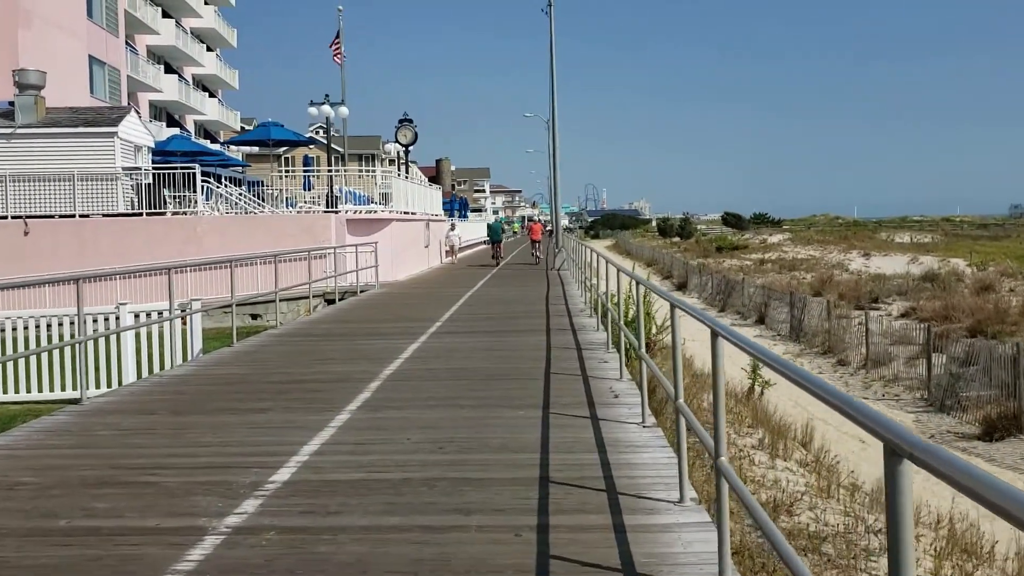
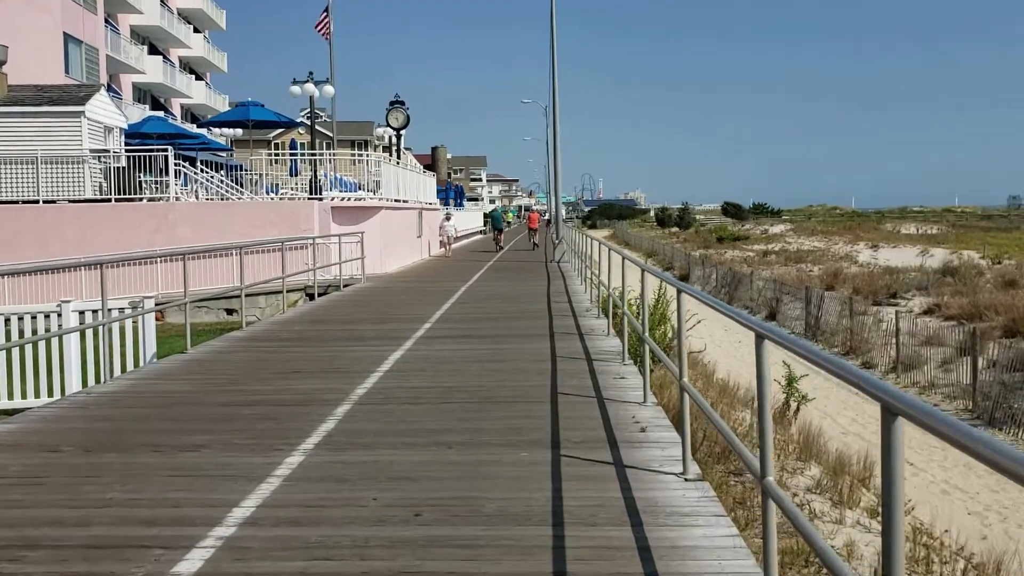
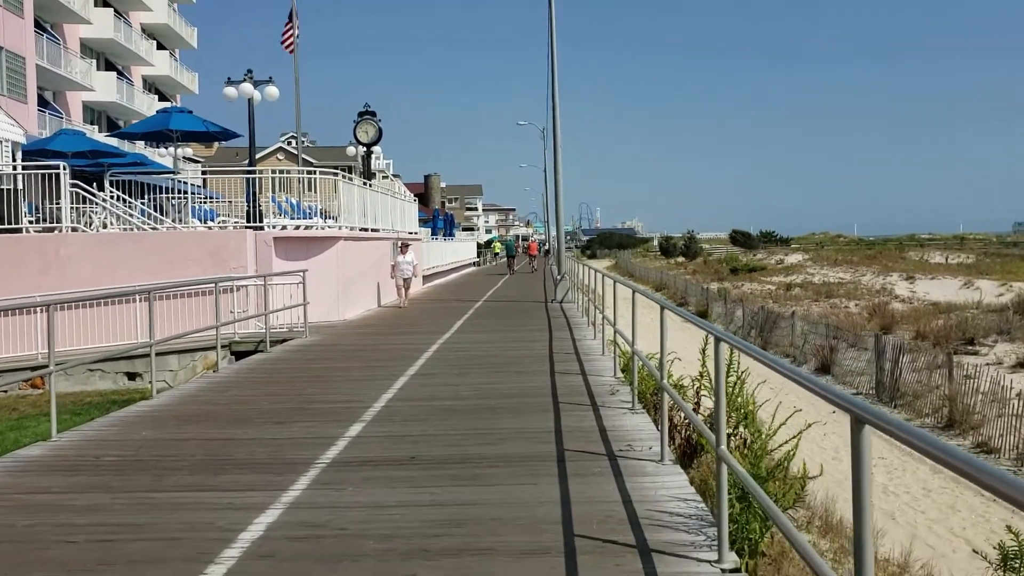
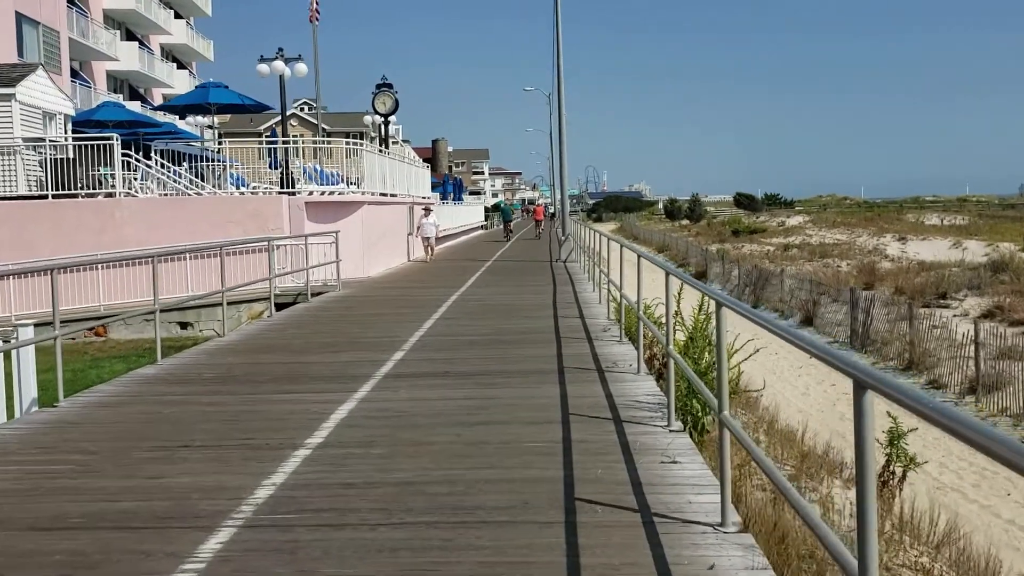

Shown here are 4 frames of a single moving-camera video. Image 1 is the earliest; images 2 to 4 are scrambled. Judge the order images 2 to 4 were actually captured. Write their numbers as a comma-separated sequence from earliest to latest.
2, 4, 3
